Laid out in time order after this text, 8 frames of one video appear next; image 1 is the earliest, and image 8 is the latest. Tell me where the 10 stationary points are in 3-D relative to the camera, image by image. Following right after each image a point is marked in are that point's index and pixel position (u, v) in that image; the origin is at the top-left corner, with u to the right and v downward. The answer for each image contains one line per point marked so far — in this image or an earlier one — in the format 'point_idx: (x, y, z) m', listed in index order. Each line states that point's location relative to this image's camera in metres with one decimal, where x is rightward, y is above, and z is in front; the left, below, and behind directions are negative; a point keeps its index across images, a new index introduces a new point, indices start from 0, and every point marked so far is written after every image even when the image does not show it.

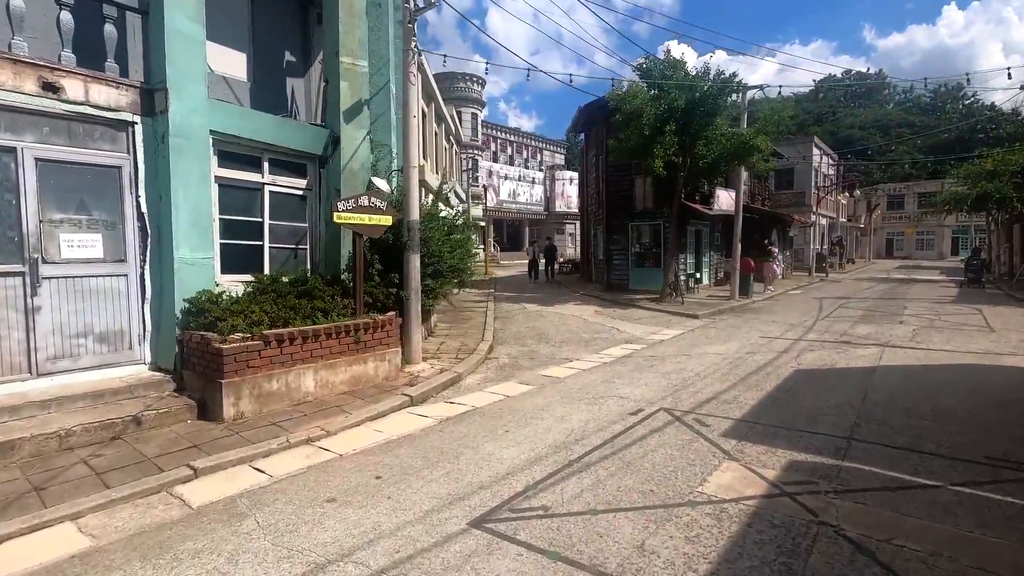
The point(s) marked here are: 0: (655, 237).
0: (+5.3, +1.9, +19.8) m
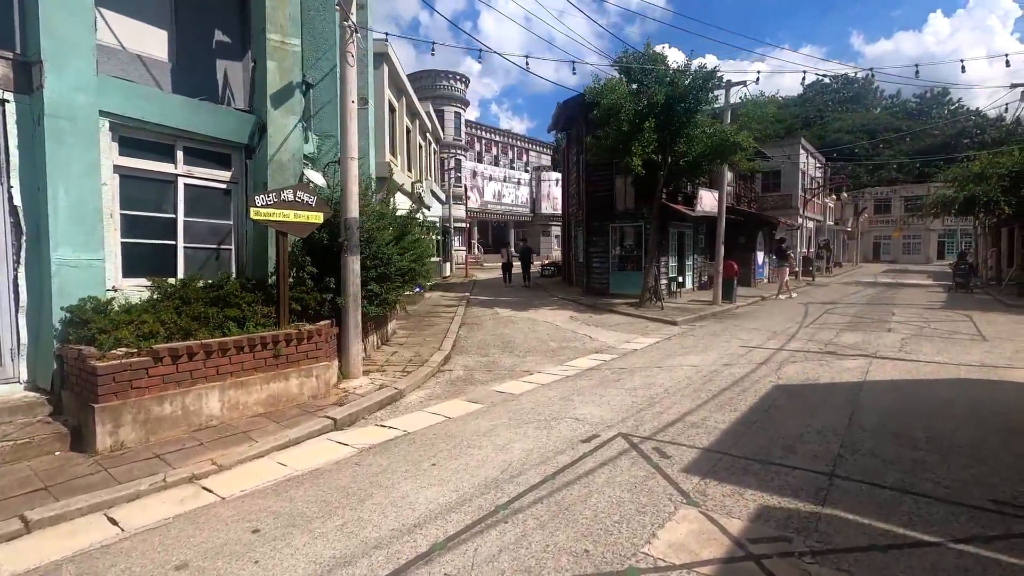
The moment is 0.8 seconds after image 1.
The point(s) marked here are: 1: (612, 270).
0: (+4.5, +1.8, +19.1) m
1: (+3.6, +0.7, +19.6) m
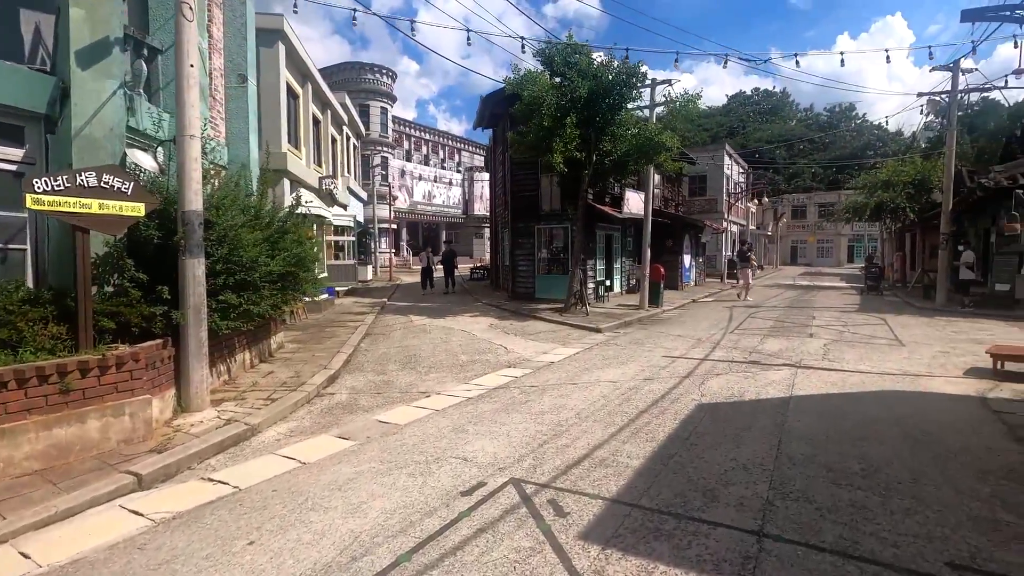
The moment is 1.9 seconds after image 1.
0: (+1.7, +1.6, +18.3) m
1: (+0.9, +0.5, +18.7) m
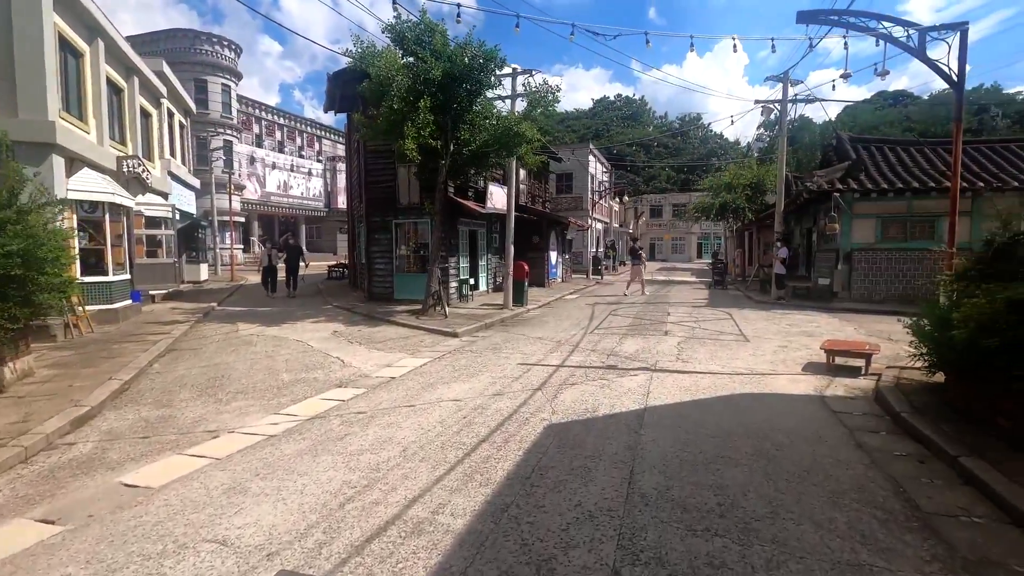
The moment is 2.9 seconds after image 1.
0: (-2.9, +1.6, +17.0) m
1: (-3.8, +0.5, +17.2) m
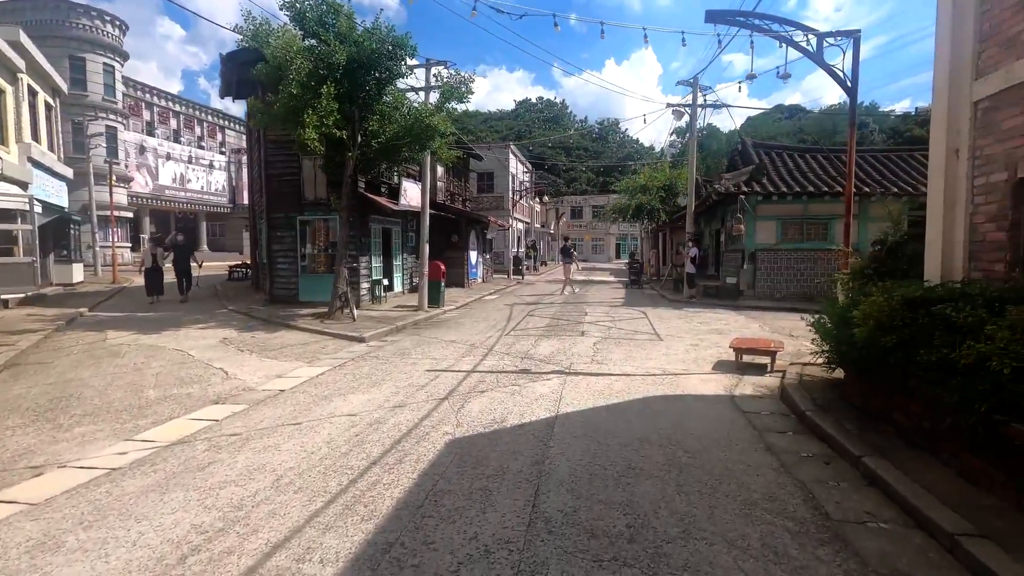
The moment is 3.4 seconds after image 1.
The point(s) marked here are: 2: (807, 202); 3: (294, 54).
0: (-5.4, +1.6, +15.9) m
1: (-6.3, +0.5, +16.0) m
2: (+9.7, +2.8, +17.5) m
3: (-4.9, +5.2, +11.9) m
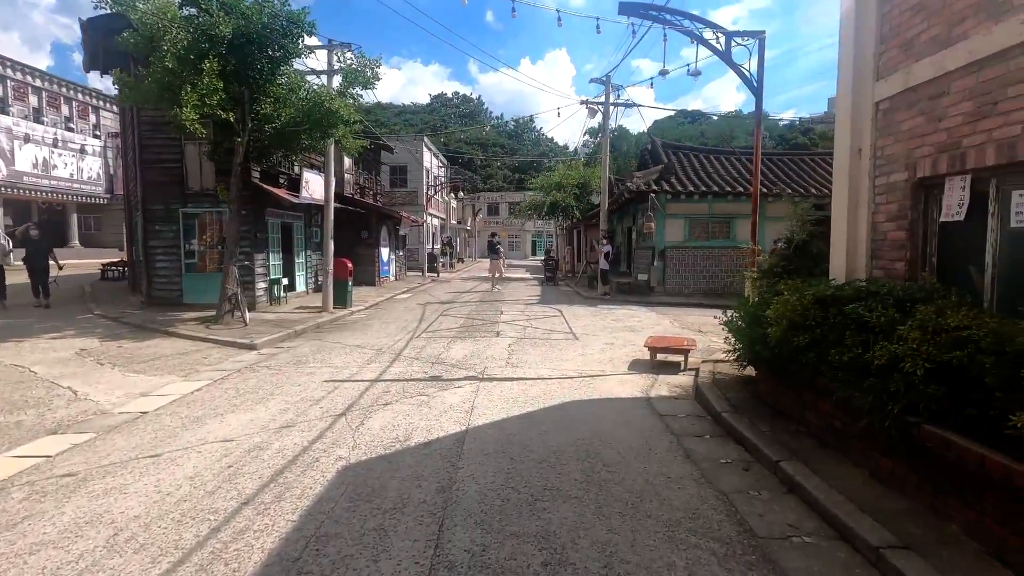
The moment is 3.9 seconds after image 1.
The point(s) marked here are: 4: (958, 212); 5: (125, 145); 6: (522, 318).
0: (-7.9, +1.6, +14.3) m
1: (-8.8, +0.5, +14.3) m
2: (+6.8, +3.0, +18.2) m
3: (-6.7, +5.2, +10.4) m
4: (+3.7, +0.6, +4.4) m
5: (-12.2, +4.5, +16.7) m
6: (+0.3, -0.8, +13.7) m
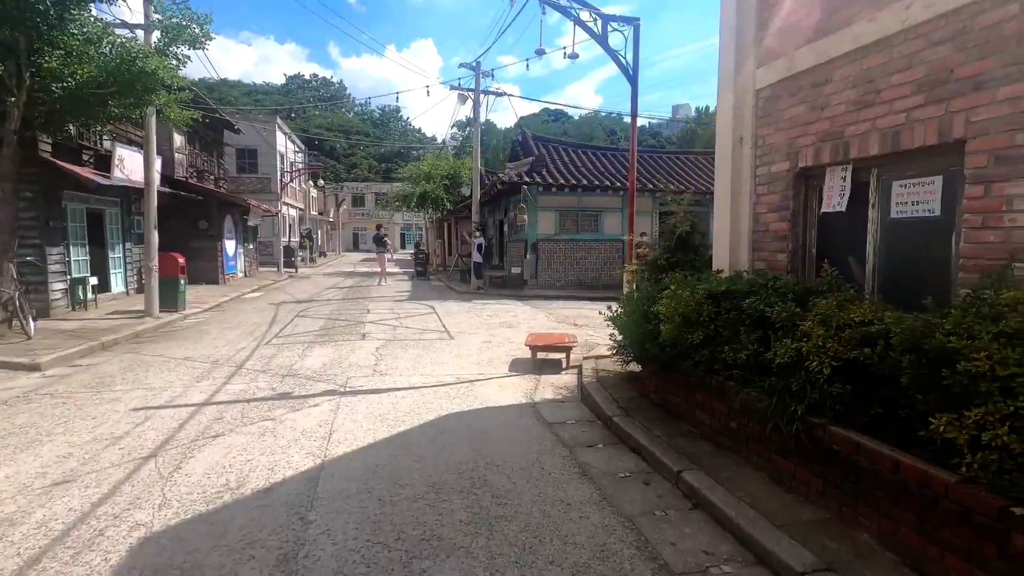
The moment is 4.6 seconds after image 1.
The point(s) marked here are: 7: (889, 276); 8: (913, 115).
0: (-10.9, +1.5, +11.2) m
1: (-11.8, +0.4, +10.9) m
2: (+2.4, +3.2, +18.4) m
3: (-9.0, +5.1, +7.6) m
4: (+2.7, +0.7, +4.4) m
5: (-15.7, +4.4, +12.5) m
6: (-2.8, -0.7, +12.5) m
7: (+2.9, +0.1, +4.1) m
8: (+2.8, +1.2, +3.7) m
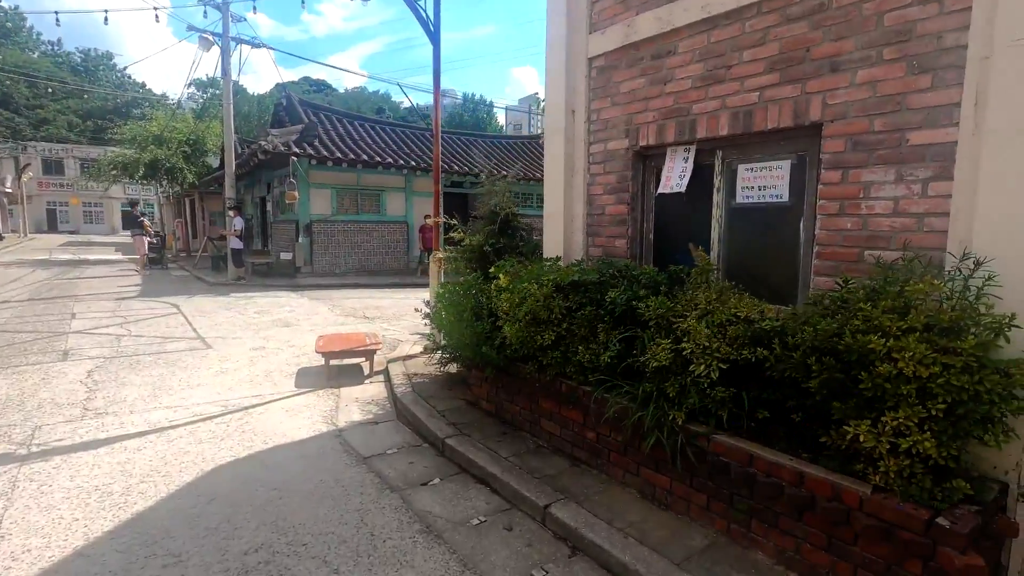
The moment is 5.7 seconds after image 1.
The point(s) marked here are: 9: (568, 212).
0: (-13.9, +1.2, +4.8) m
1: (-14.5, +0.1, +4.2) m
2: (-4.8, +3.7, +16.7) m
3: (-10.7, +4.8, +2.1) m
4: (+1.3, +0.8, +4.1) m
5: (-18.9, +4.0, +3.8) m
6: (-7.0, -0.6, +9.4) m
7: (+1.6, +0.2, +4.0) m
8: (+1.7, +1.3, +3.5) m
9: (+0.5, +0.7, +4.9) m
